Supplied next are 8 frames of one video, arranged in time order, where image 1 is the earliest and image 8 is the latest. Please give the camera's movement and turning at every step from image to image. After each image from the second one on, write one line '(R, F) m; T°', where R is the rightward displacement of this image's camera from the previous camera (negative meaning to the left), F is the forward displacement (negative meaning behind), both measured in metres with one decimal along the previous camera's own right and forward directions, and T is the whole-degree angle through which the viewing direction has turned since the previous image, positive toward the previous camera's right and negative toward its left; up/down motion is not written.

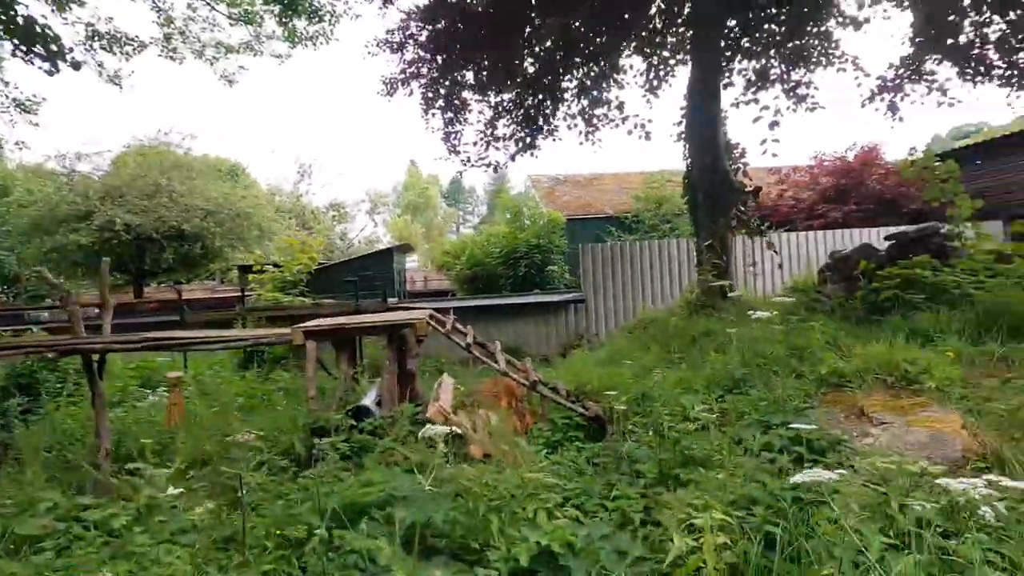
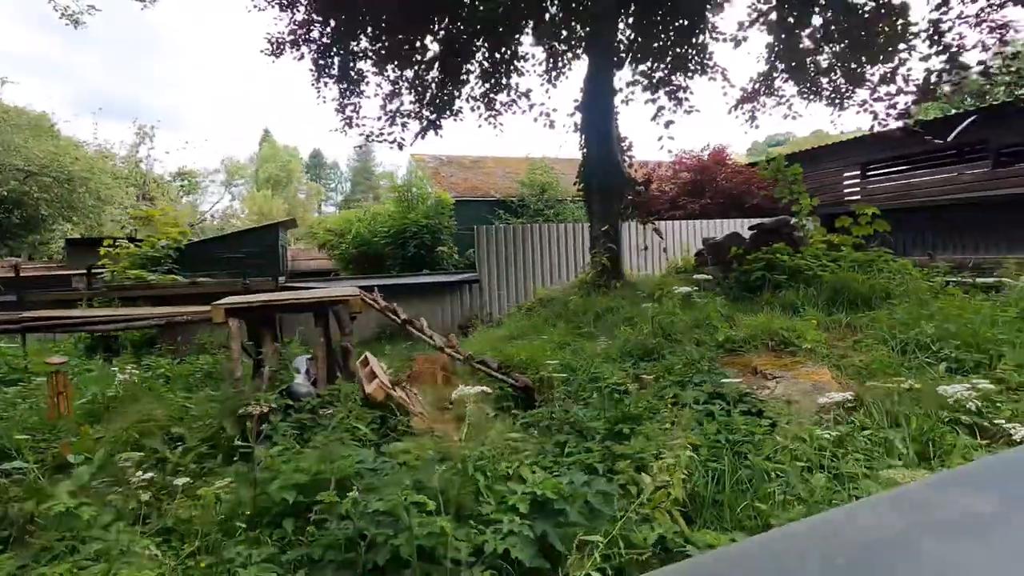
(-0.5, -0.1) m; +14°
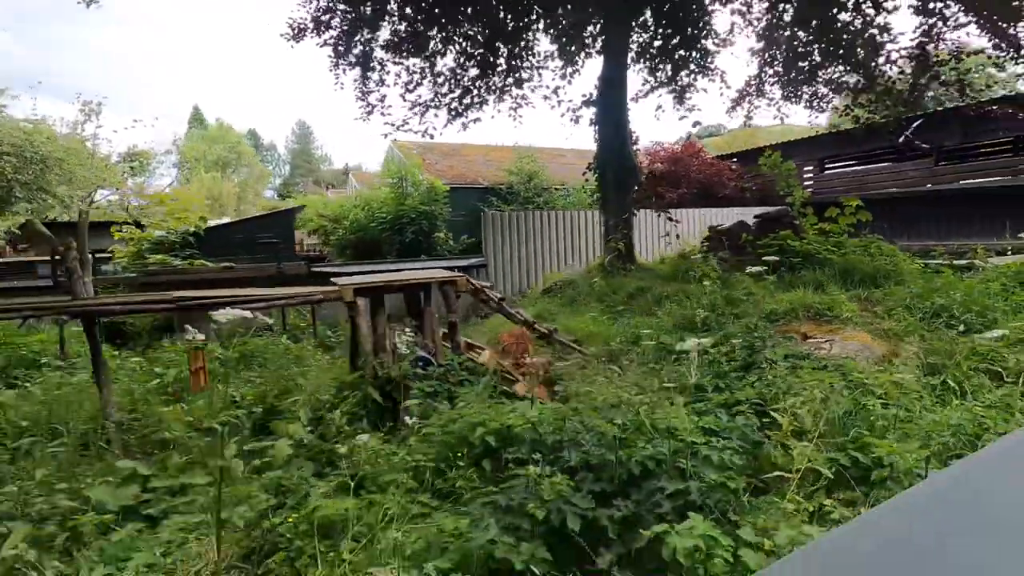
(-1.2, -0.4) m; +6°
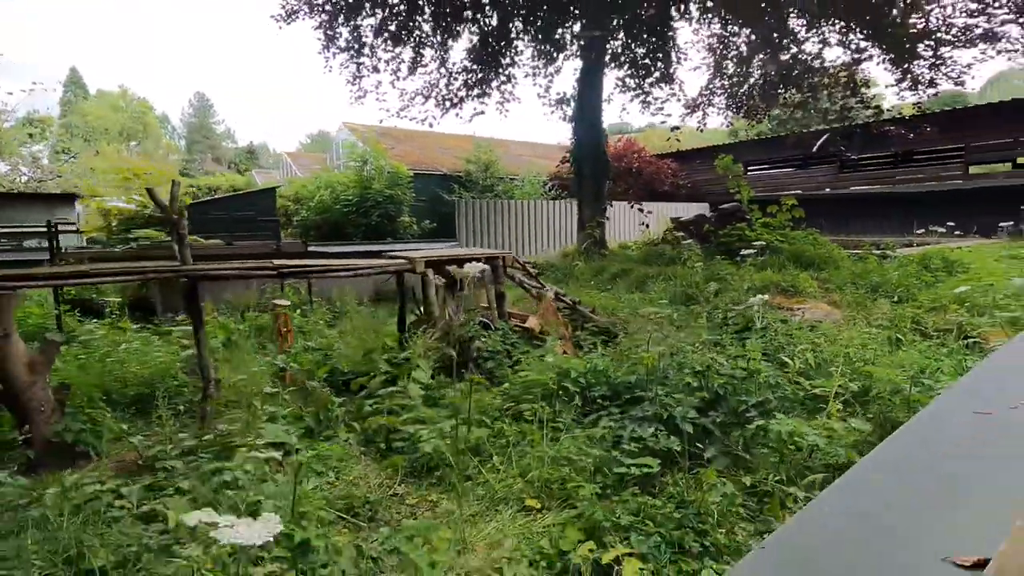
(-1.2, -0.6) m; +9°
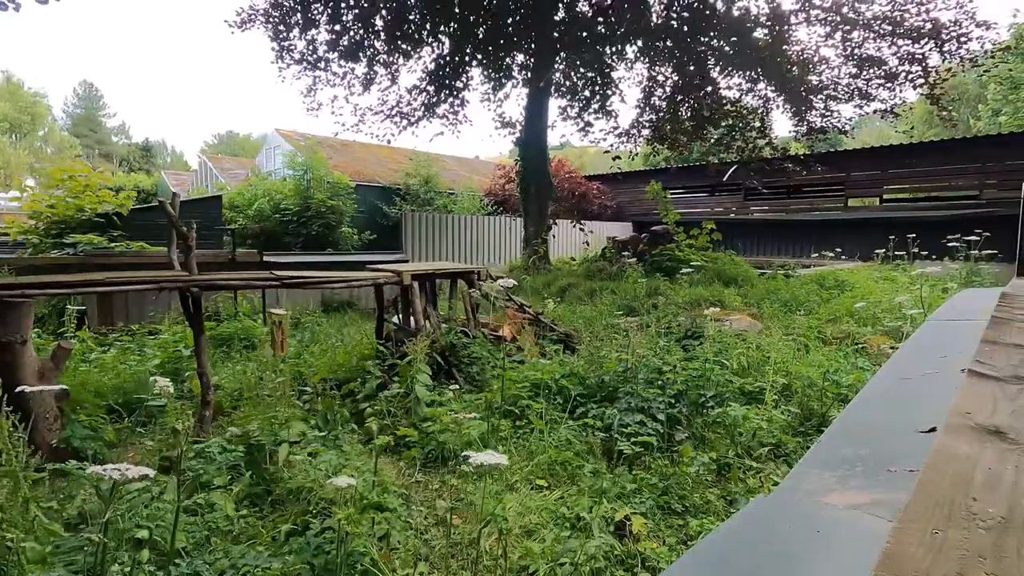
(-0.6, -0.4) m; +9°
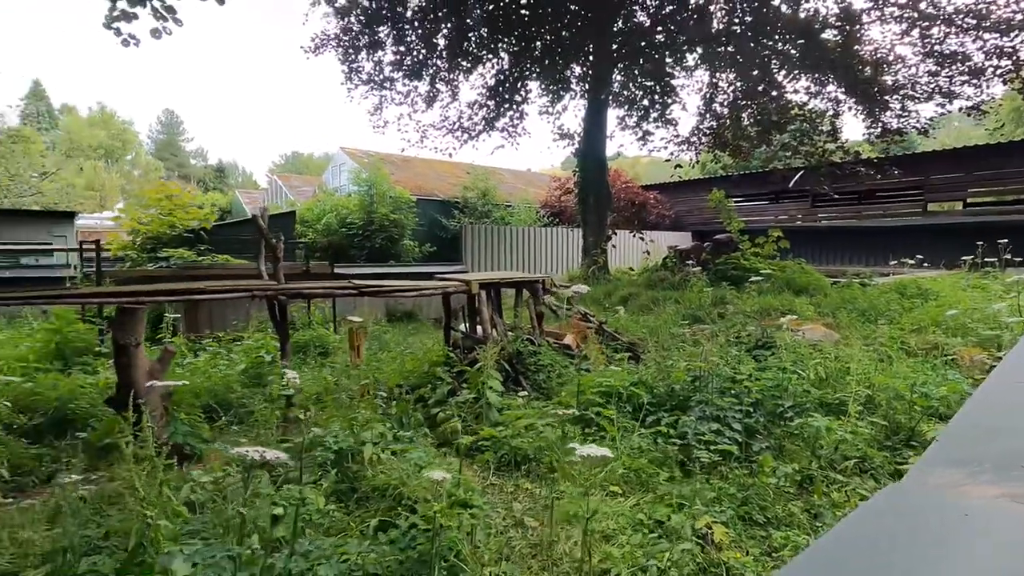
(-0.1, -0.1) m; -6°
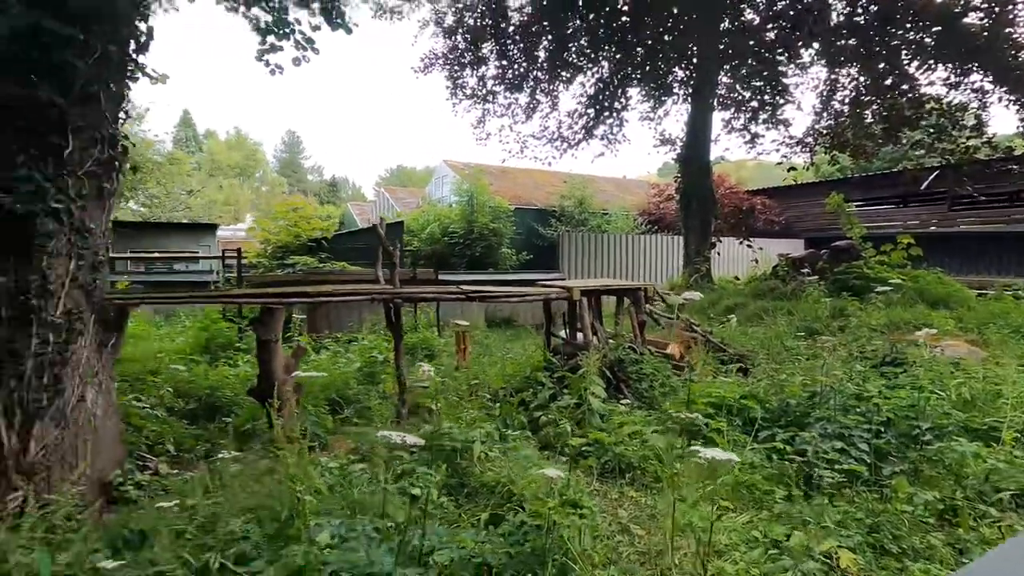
(-0.1, -0.1) m; -10°
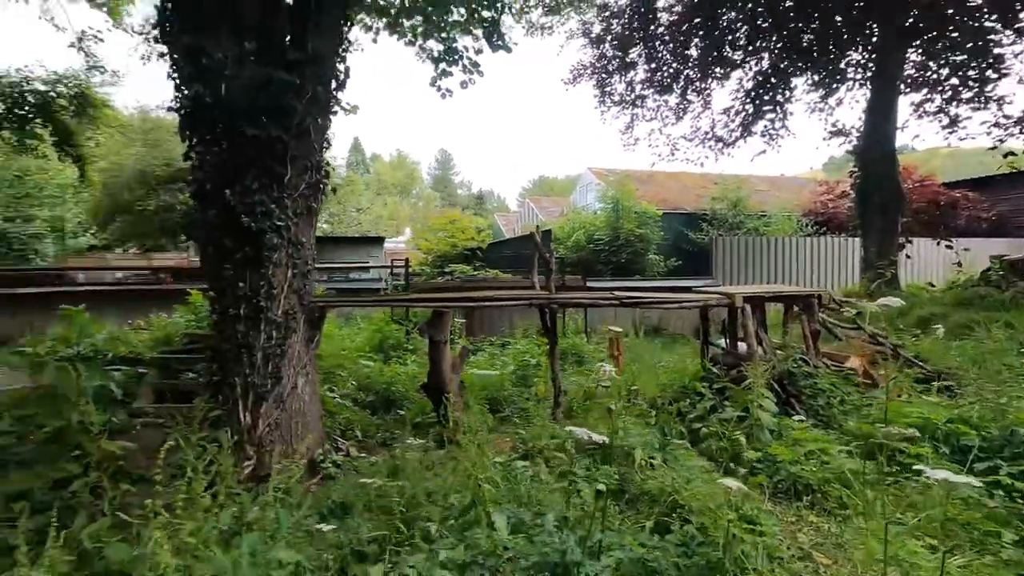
(-0.1, -0.1) m; -15°
